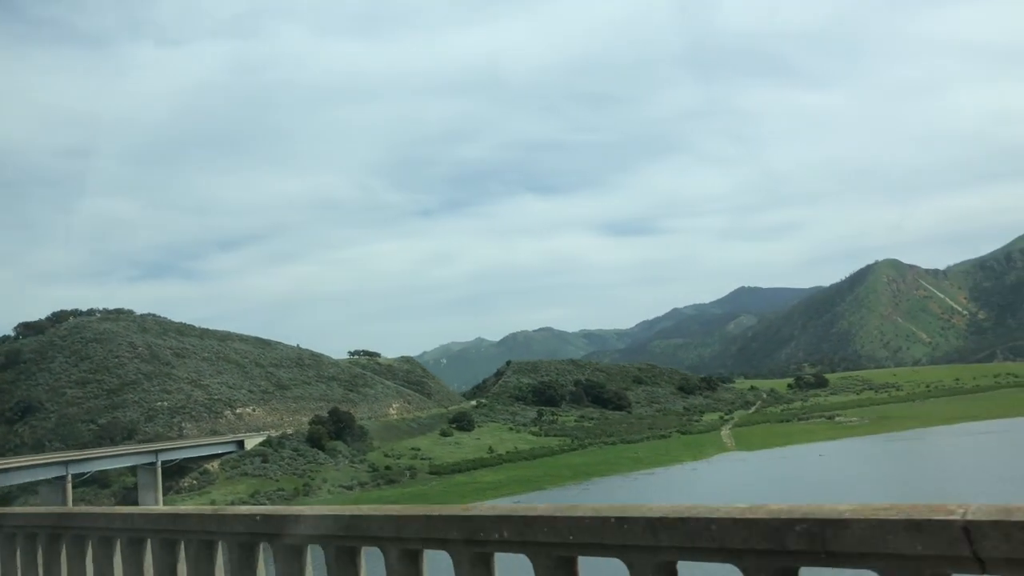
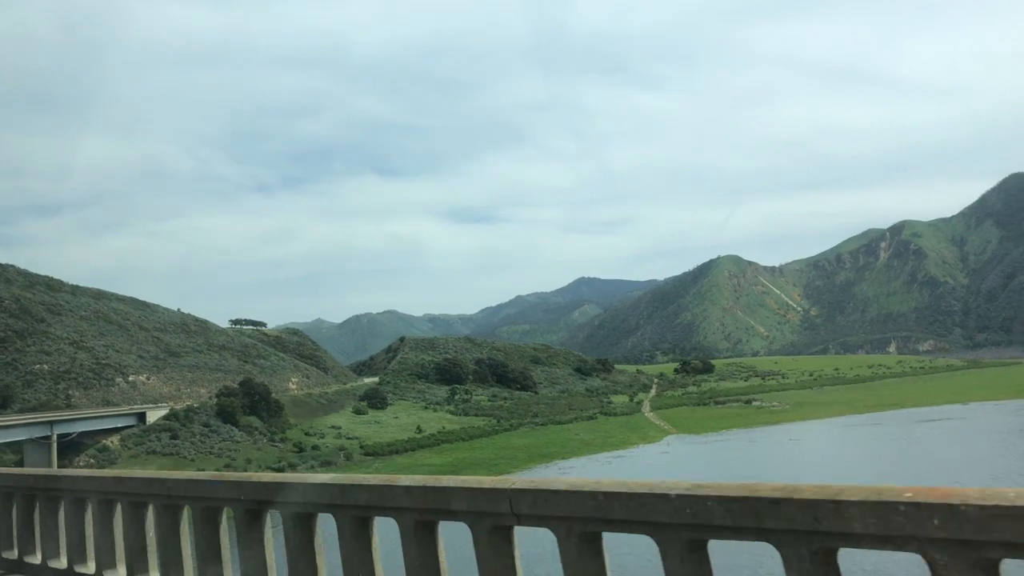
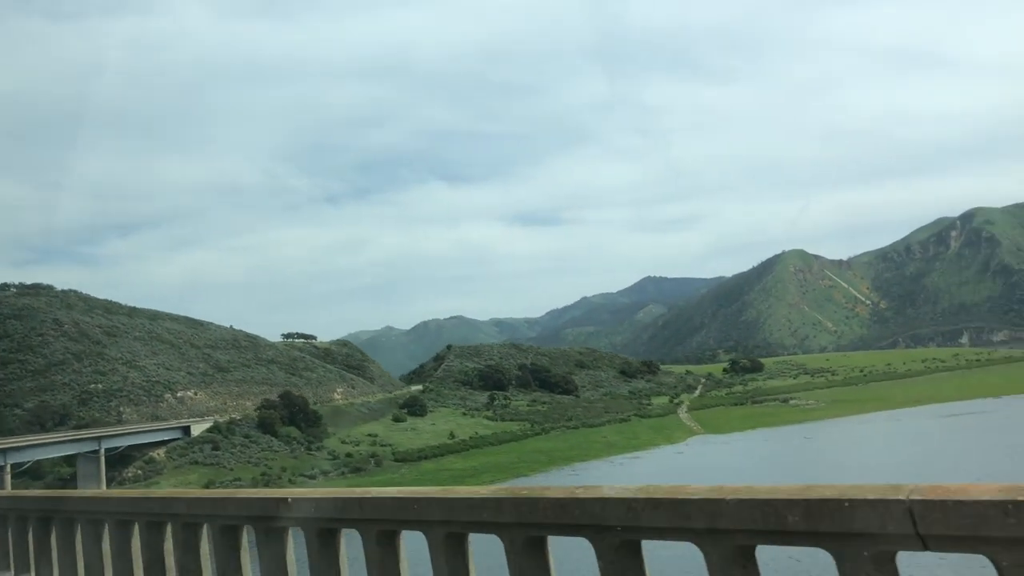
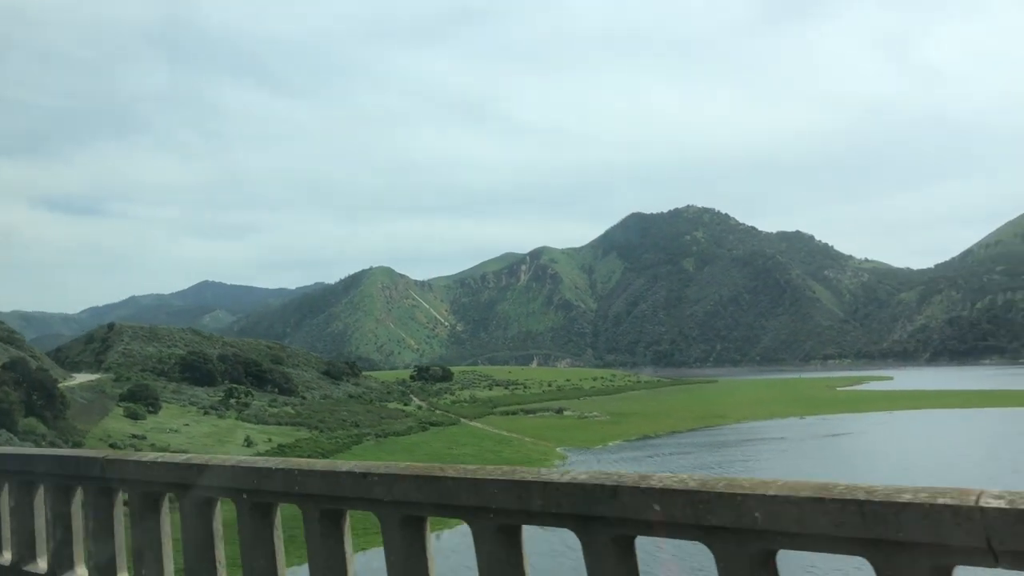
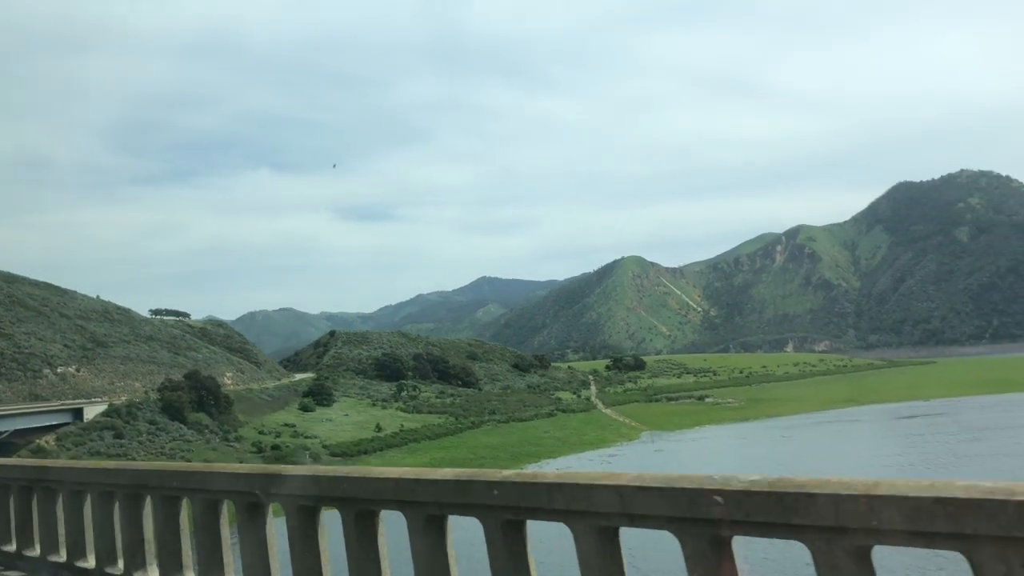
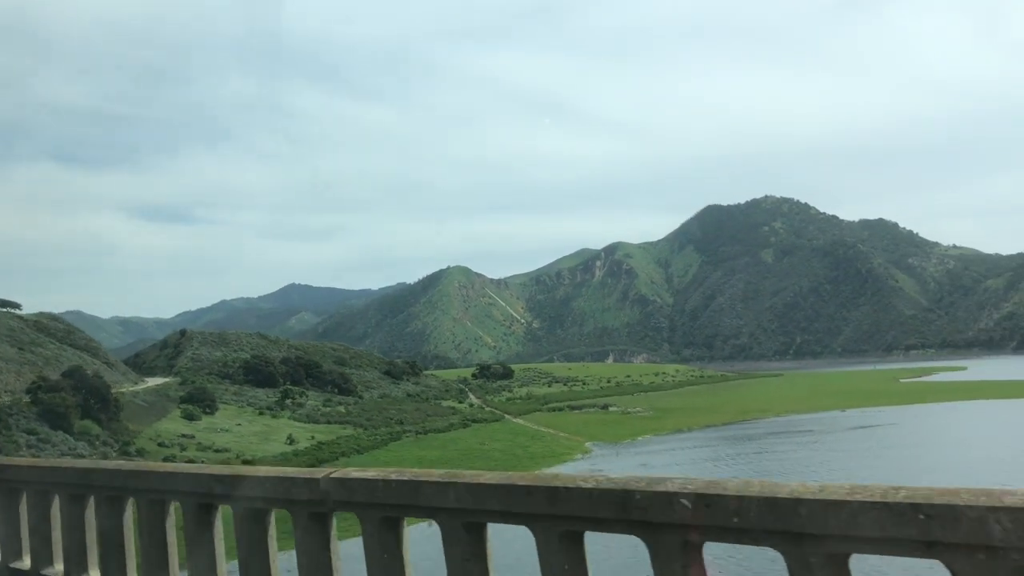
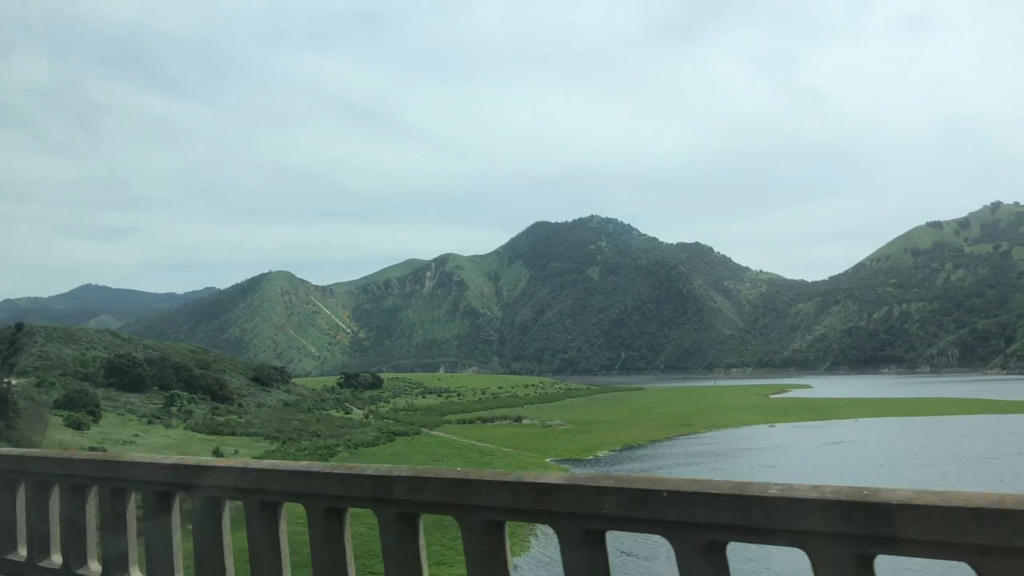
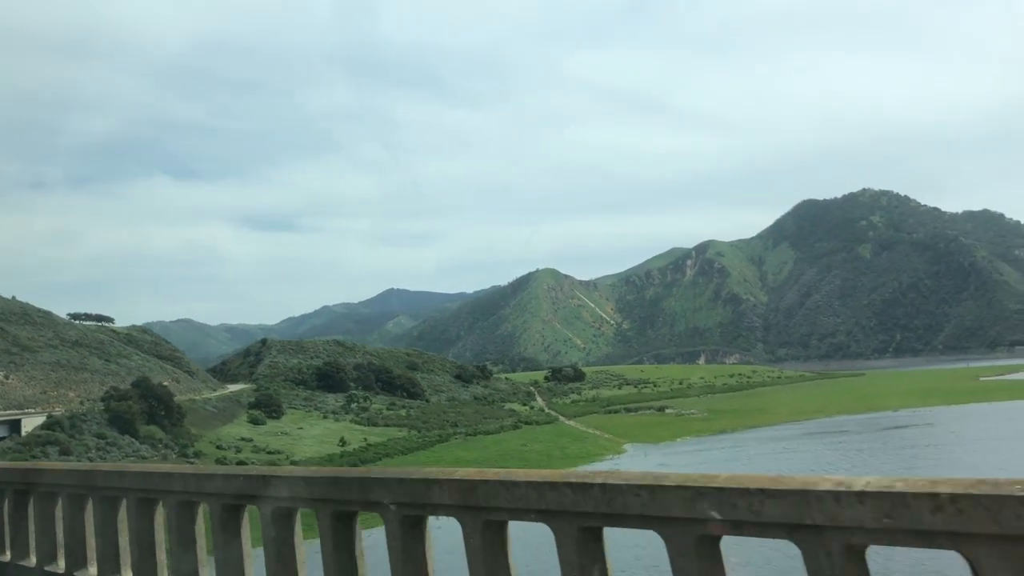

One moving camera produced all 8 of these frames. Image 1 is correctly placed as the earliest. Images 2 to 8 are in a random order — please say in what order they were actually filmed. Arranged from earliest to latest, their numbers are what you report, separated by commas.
3, 2, 5, 8, 6, 4, 7
